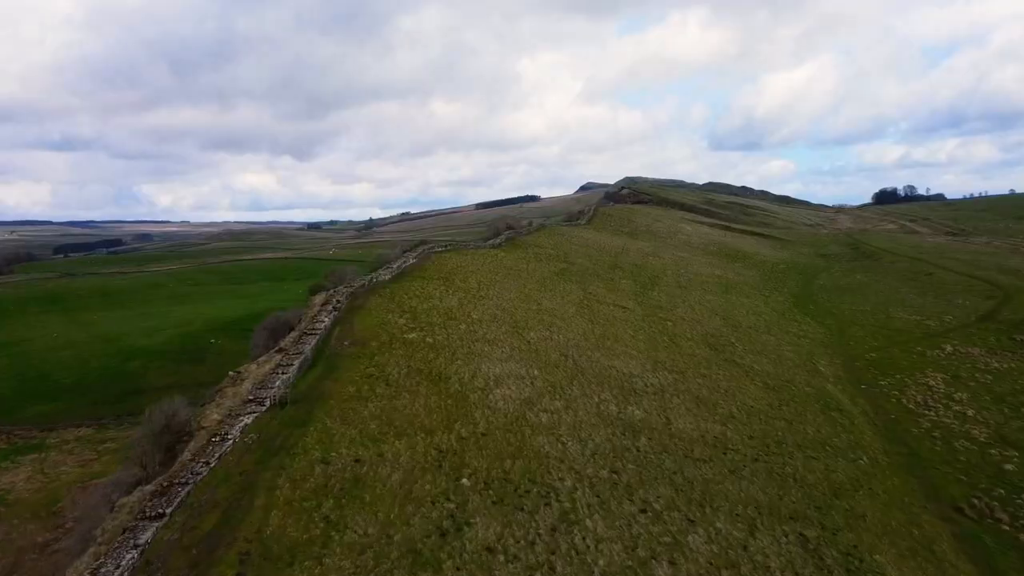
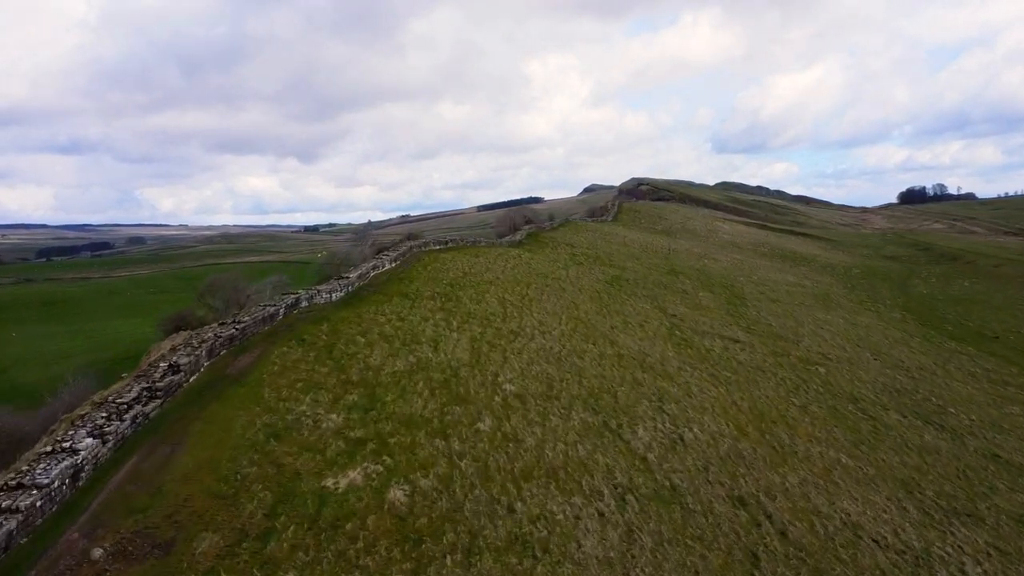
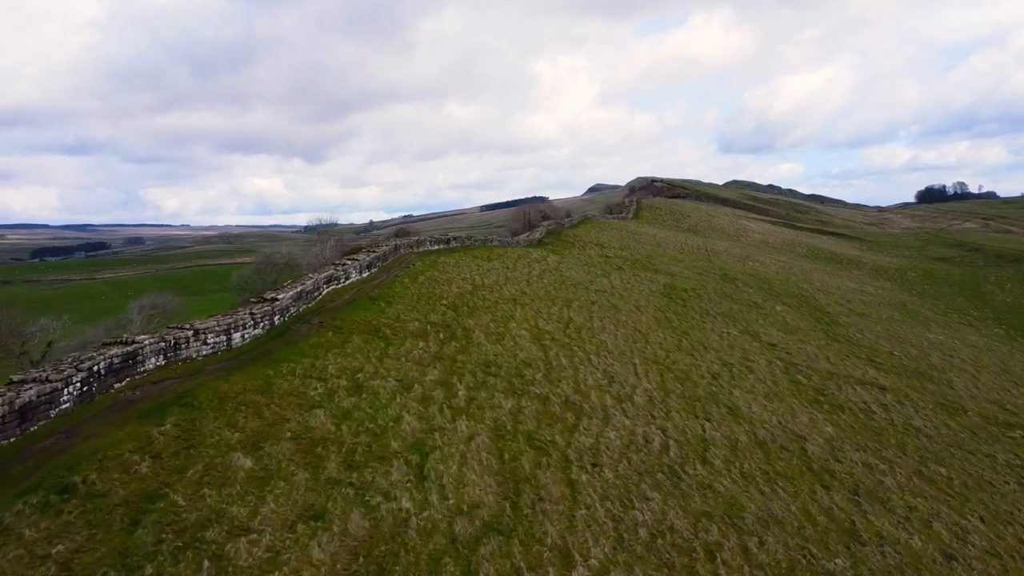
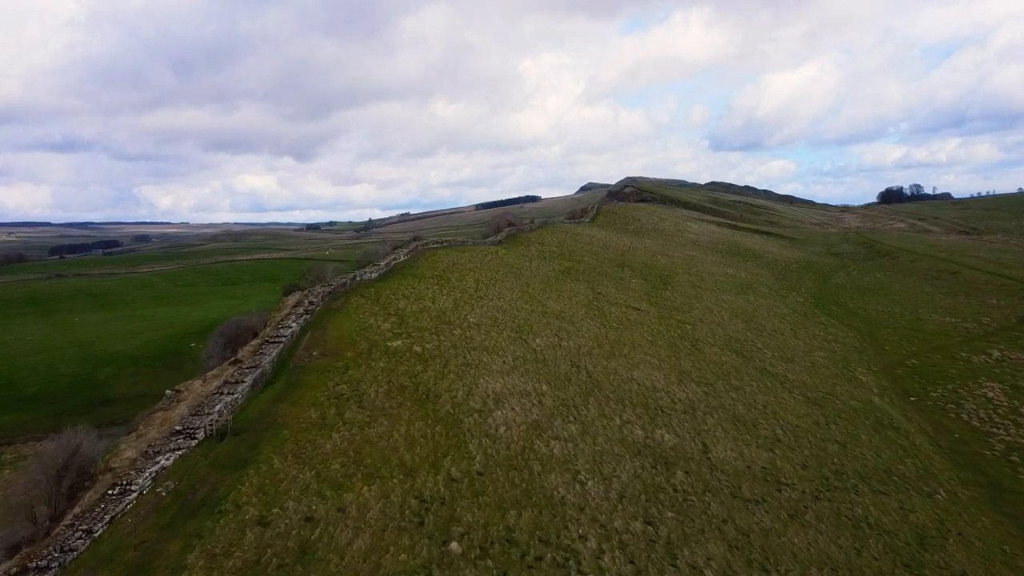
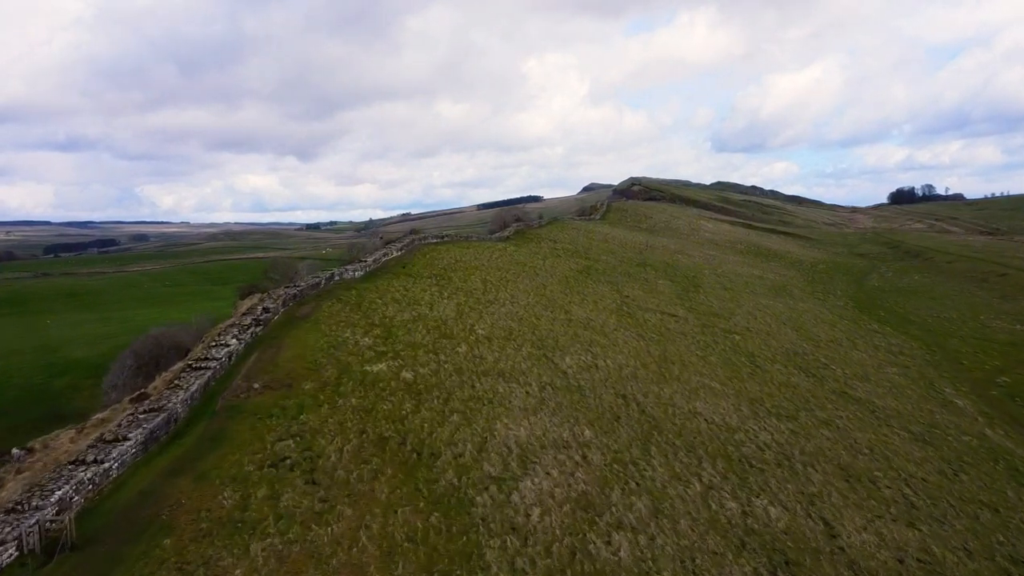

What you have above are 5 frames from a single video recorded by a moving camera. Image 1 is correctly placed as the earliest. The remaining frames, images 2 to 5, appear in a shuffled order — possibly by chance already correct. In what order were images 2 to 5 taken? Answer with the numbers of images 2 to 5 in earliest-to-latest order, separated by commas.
4, 5, 2, 3
